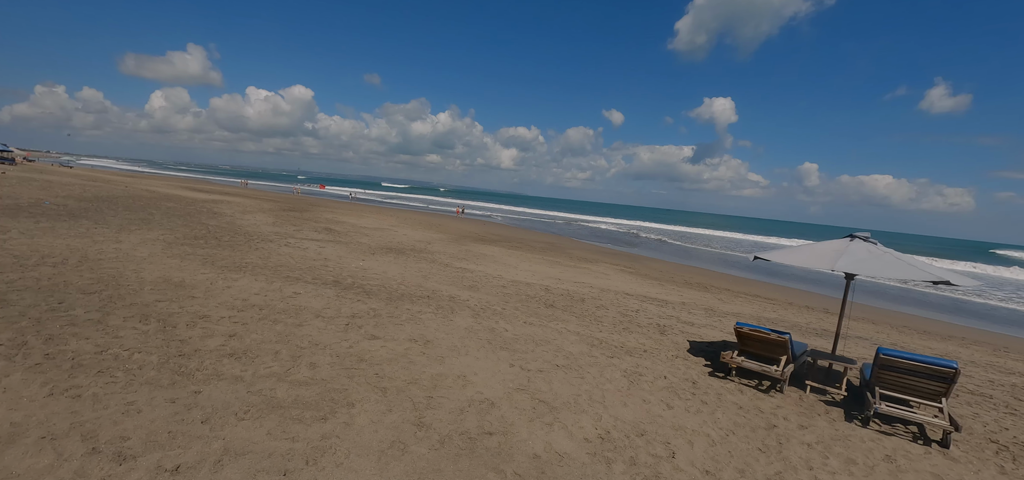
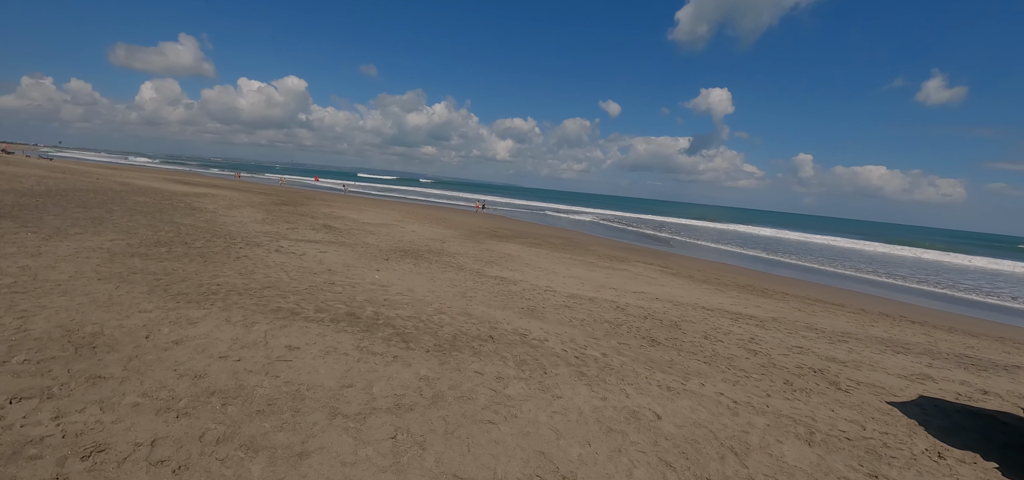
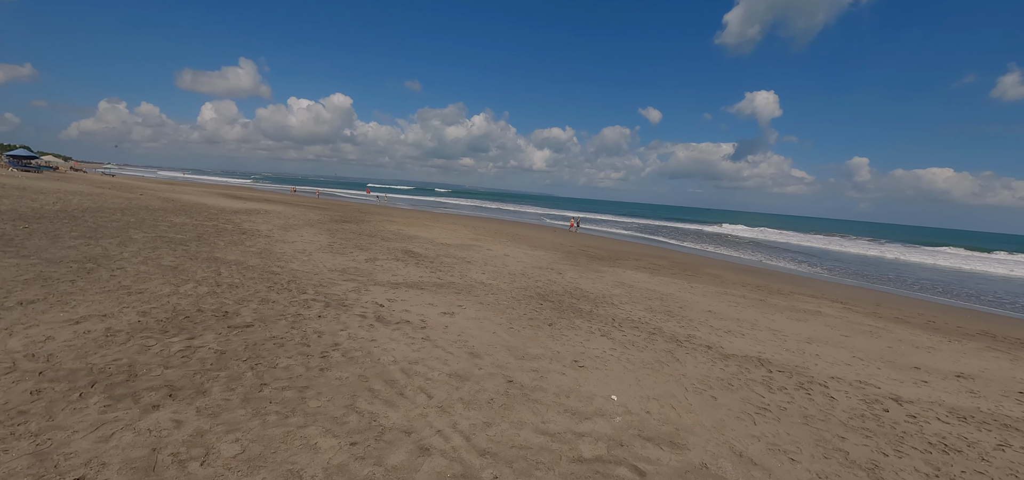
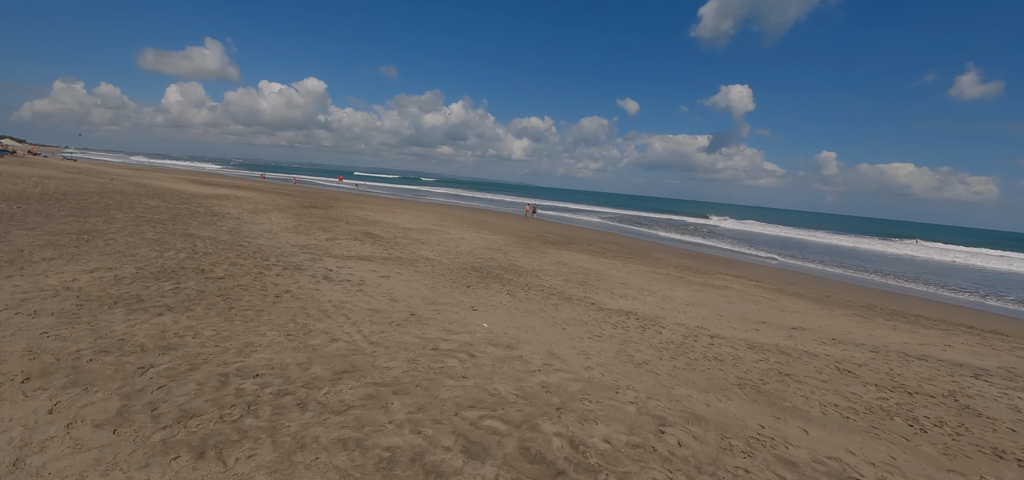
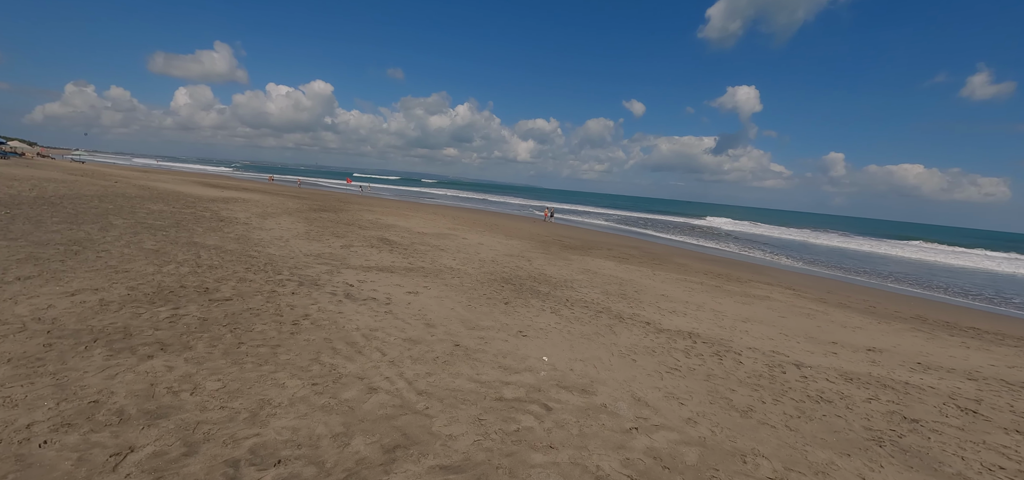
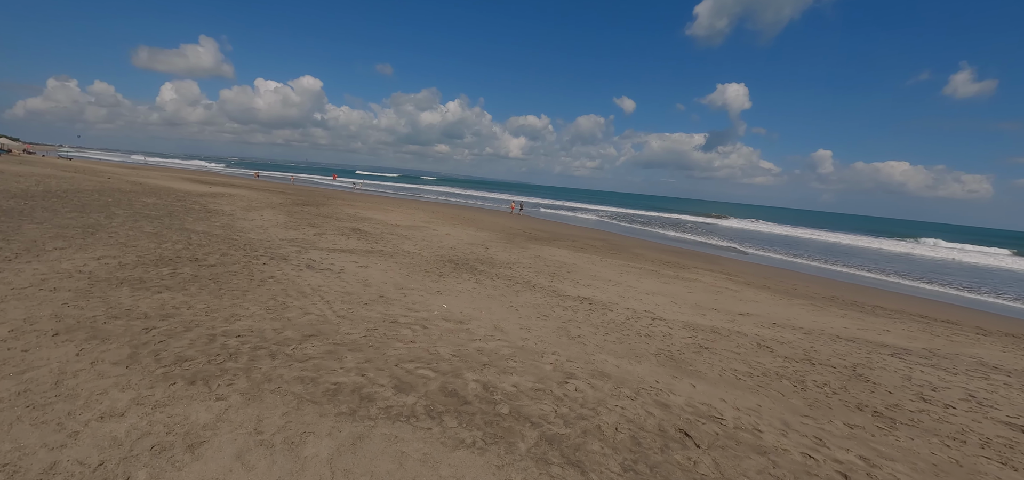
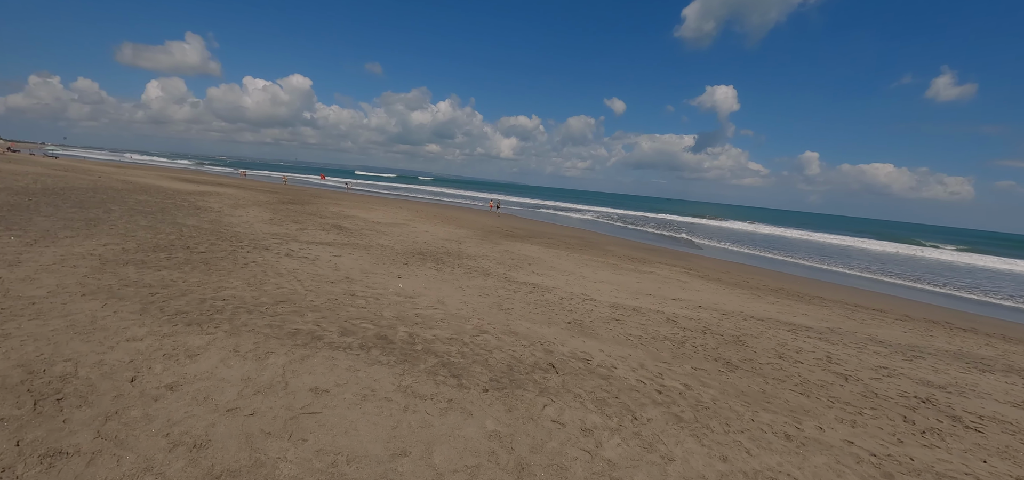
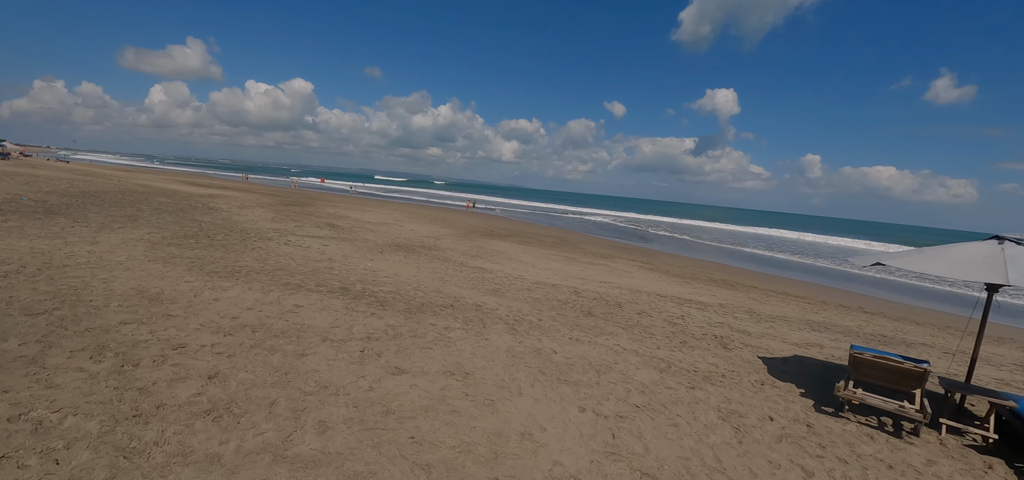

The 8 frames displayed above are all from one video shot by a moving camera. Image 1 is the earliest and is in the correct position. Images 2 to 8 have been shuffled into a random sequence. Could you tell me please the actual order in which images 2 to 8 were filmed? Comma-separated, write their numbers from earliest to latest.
8, 2, 7, 6, 4, 5, 3
